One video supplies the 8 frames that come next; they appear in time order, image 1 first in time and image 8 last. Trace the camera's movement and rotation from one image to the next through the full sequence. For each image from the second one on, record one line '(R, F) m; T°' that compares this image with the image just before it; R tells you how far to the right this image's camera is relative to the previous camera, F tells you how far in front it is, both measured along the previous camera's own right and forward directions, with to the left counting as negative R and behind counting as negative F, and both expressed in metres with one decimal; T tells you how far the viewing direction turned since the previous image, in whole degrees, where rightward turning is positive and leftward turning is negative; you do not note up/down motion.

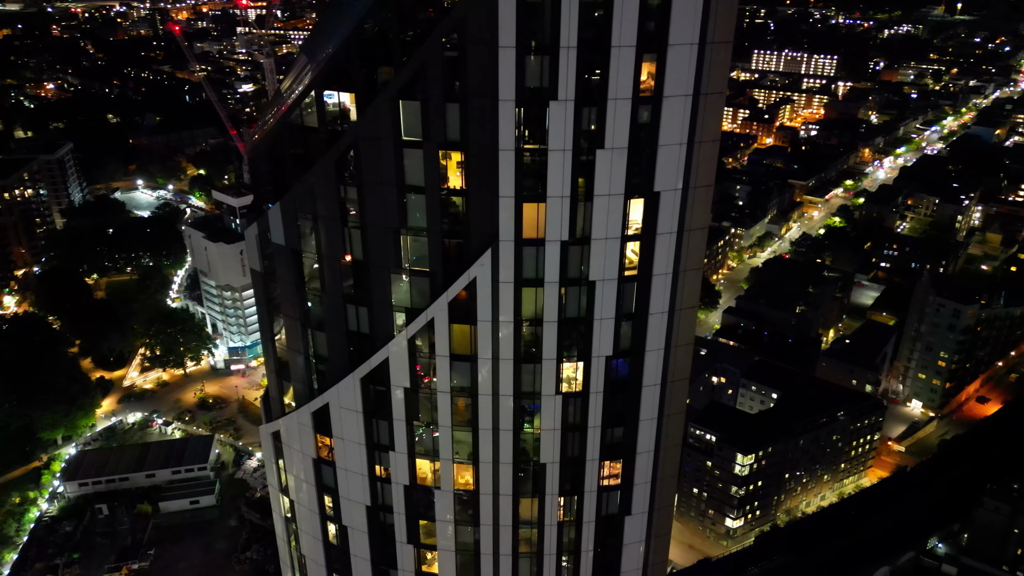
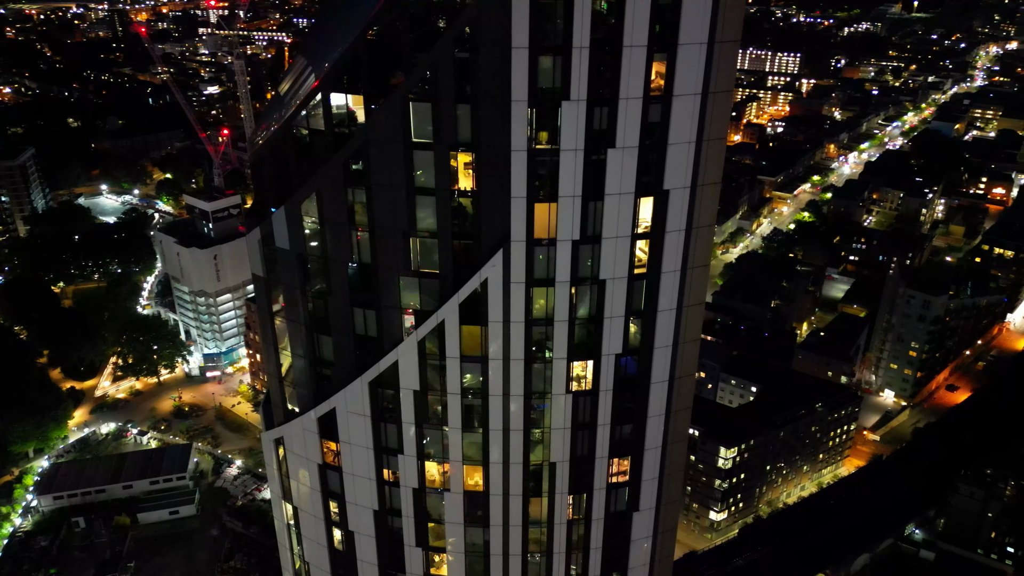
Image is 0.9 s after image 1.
(-1.4, 0.0) m; +2°
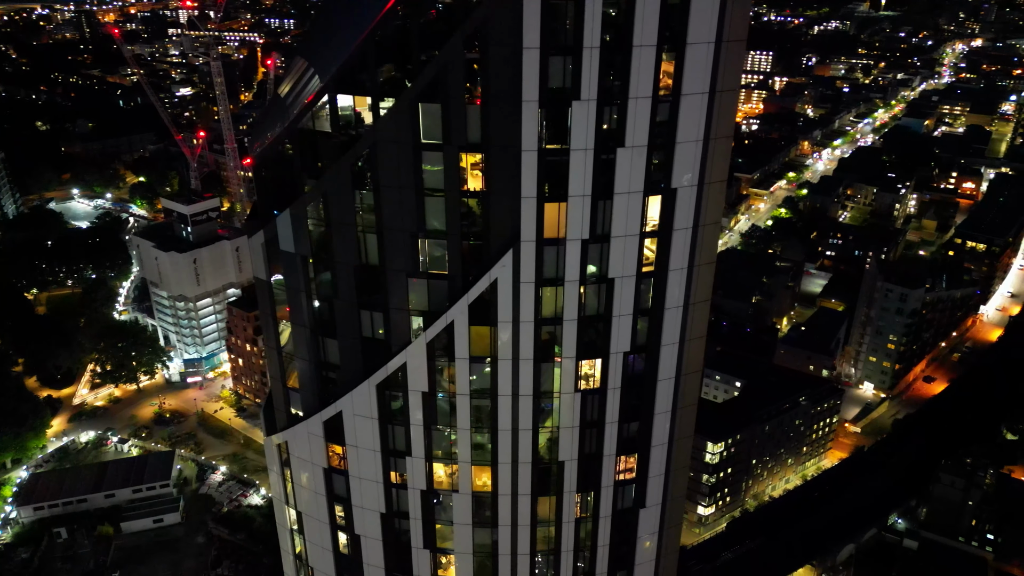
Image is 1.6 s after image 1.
(-1.1, 0.0) m; +2°
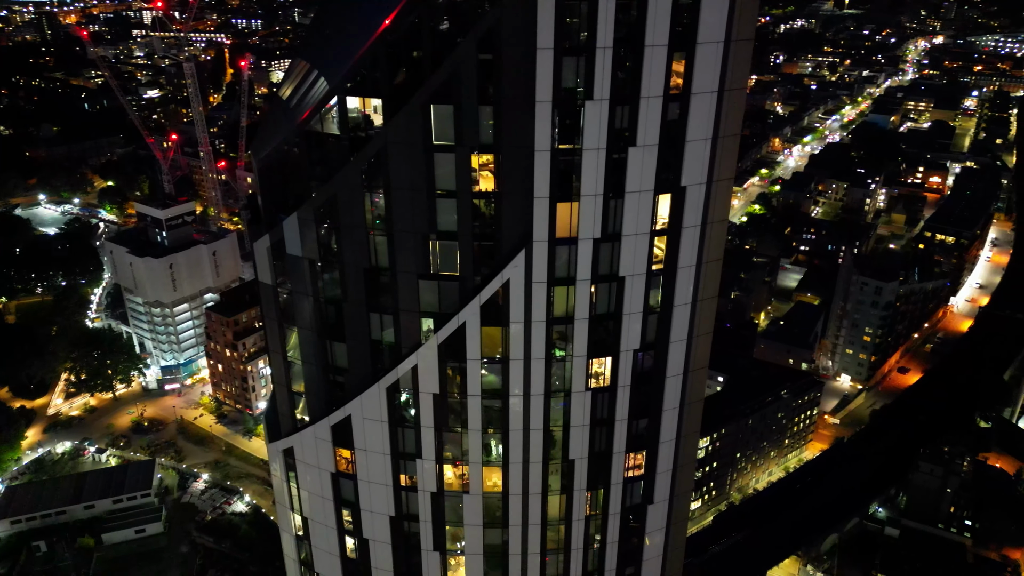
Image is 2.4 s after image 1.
(-1.3, 0.0) m; +2°
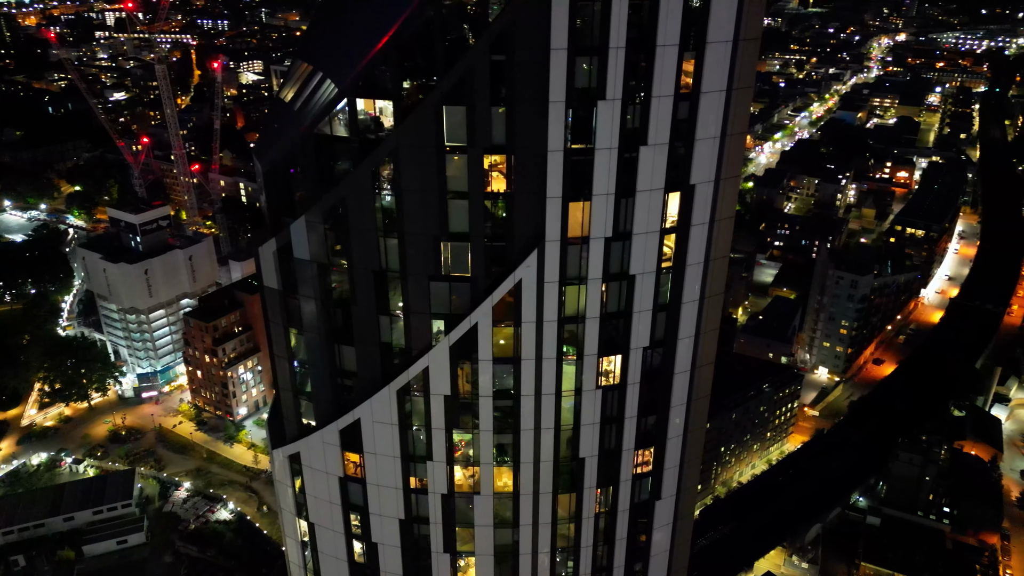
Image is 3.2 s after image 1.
(-1.3, 0.0) m; +2°
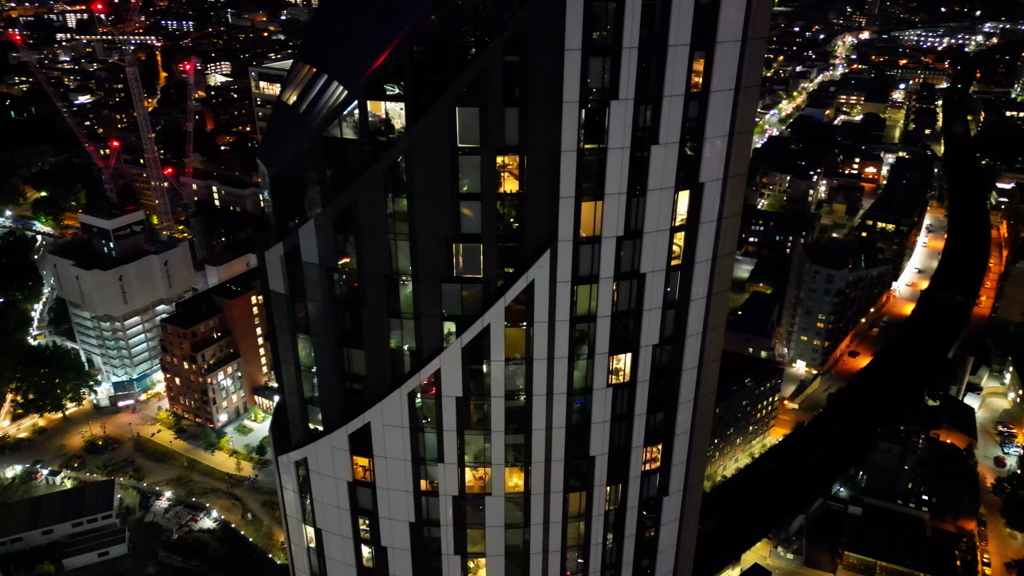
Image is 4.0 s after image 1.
(-1.3, 0.0) m; +2°
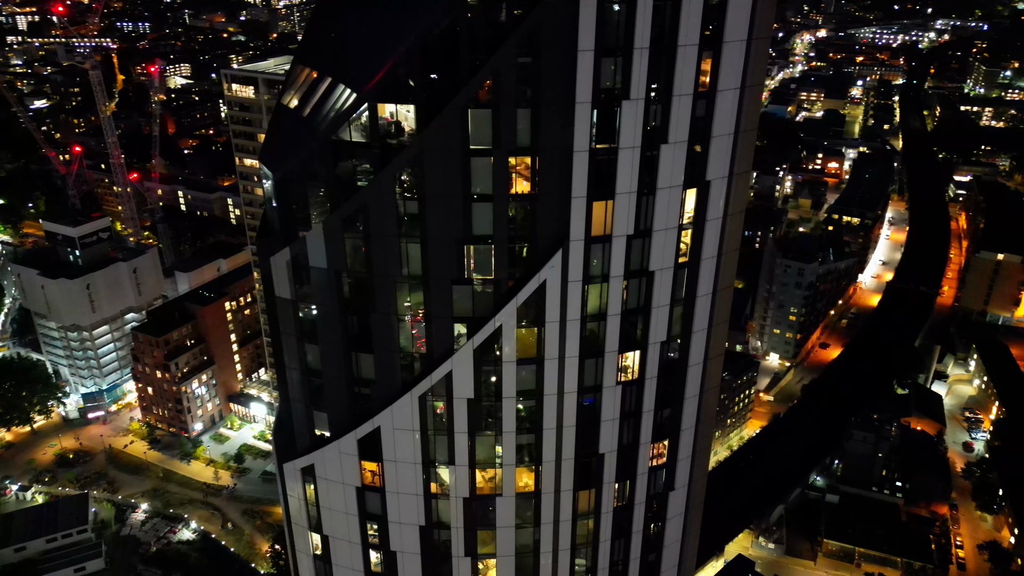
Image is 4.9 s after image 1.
(-1.5, 0.0) m; +2°
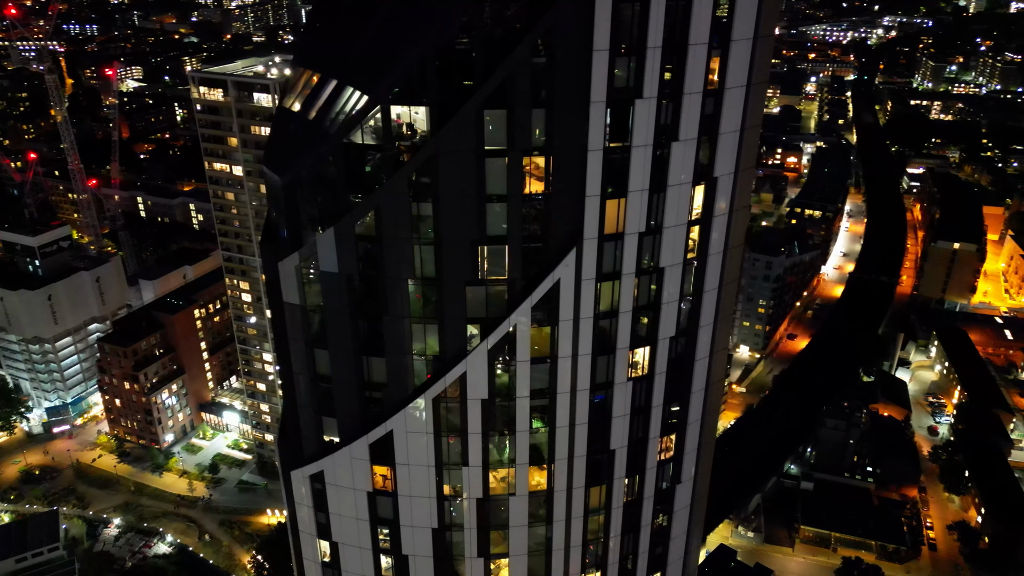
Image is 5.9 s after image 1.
(-1.8, 0.0) m; +3°
